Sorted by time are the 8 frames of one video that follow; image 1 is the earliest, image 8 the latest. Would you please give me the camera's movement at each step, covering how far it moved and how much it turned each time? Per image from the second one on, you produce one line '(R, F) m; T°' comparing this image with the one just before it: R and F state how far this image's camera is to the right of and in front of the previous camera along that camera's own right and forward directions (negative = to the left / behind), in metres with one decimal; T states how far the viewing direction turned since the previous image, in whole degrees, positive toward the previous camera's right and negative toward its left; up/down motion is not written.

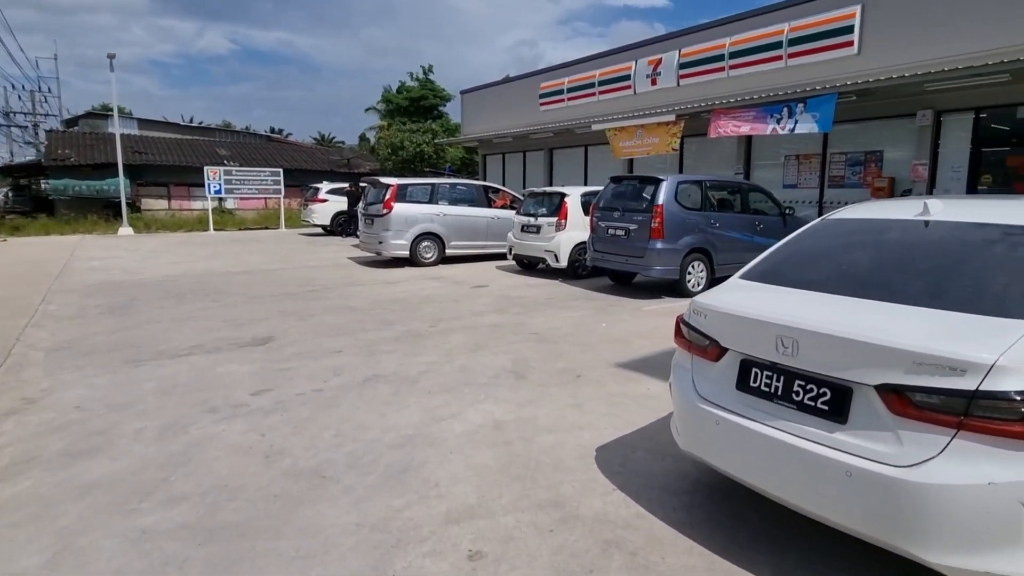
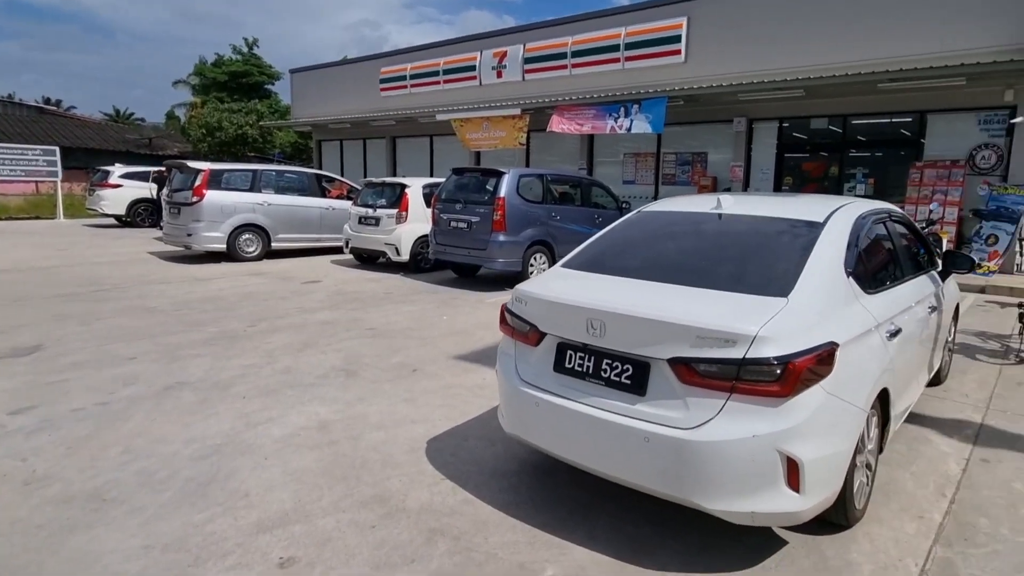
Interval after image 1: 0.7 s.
(+0.1, 0.0) m; +13°
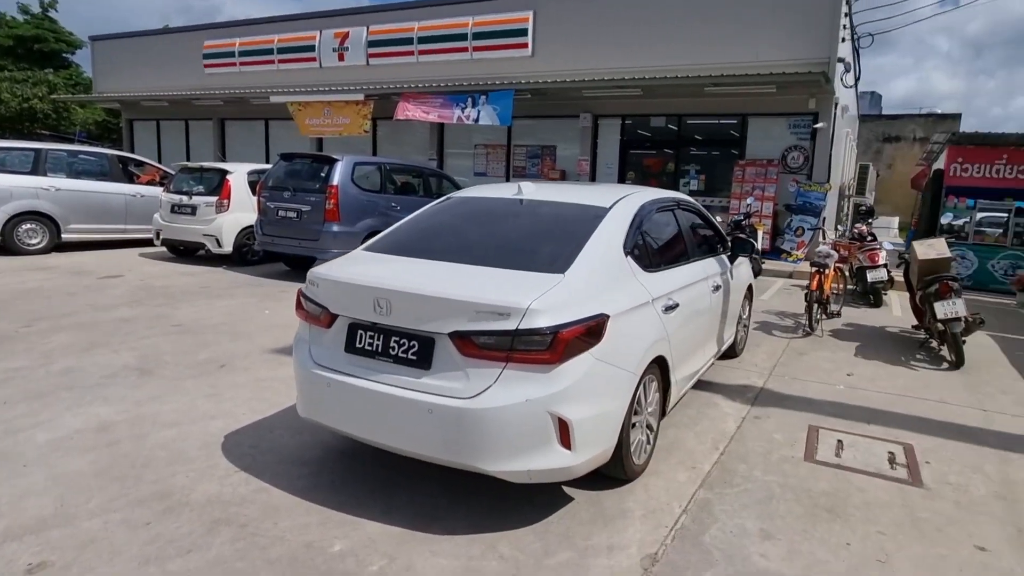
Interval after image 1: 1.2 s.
(+0.3, -0.2) m; +13°
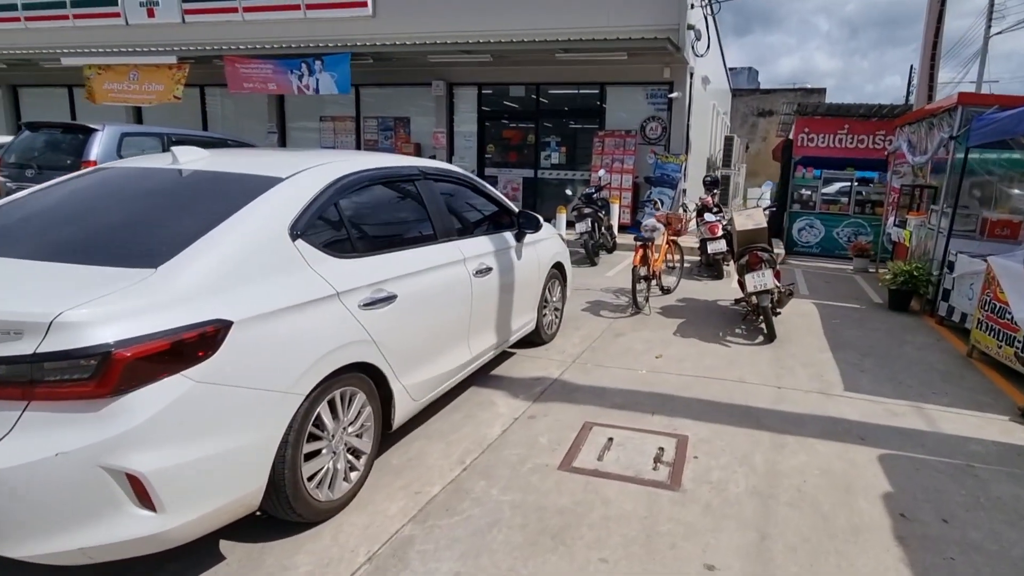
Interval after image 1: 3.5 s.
(+1.2, +0.7) m; +10°
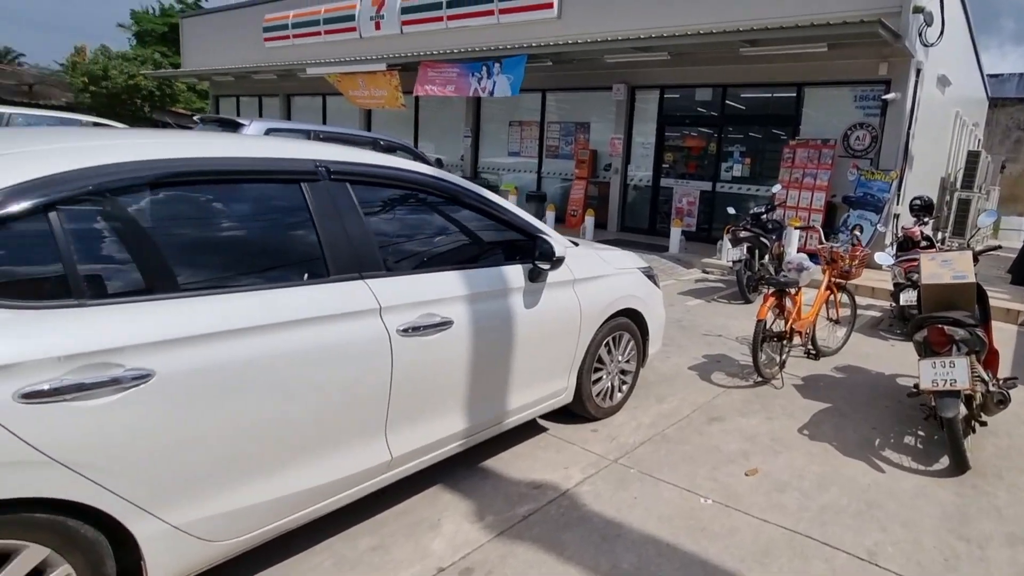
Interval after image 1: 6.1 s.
(+1.0, +1.7) m; -18°
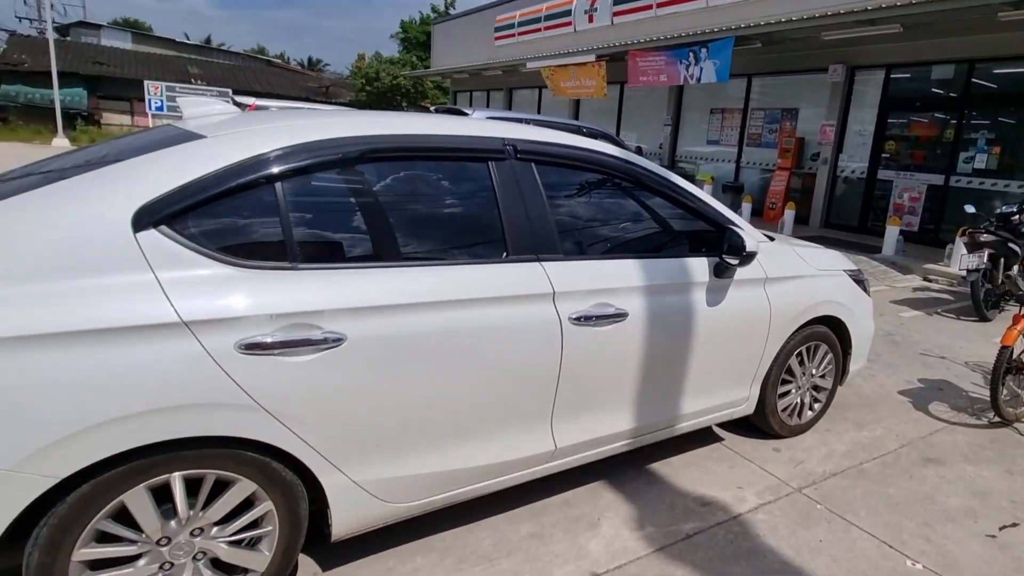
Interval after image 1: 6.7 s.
(-0.1, +0.2) m; -16°
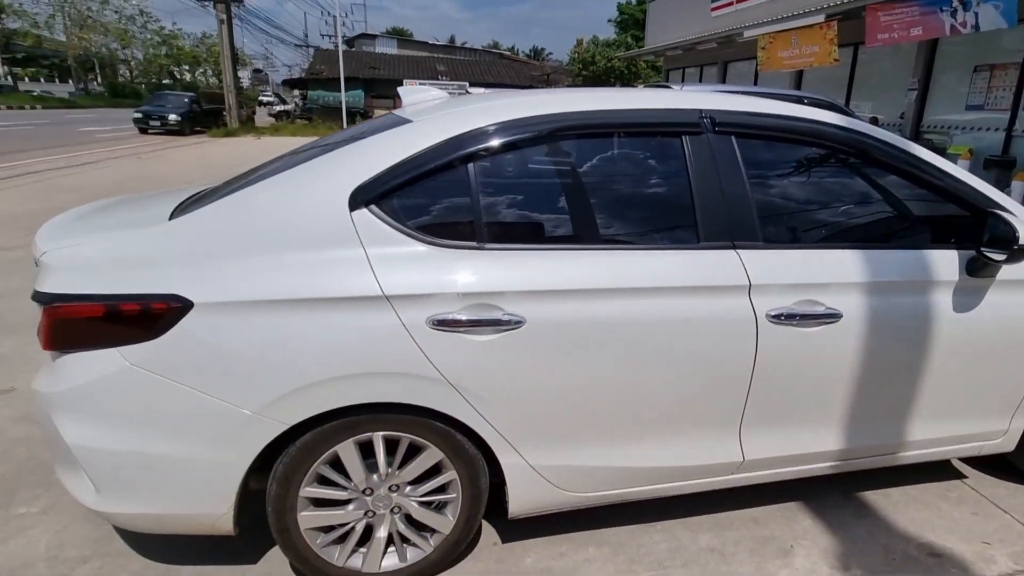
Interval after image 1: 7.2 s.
(0.0, +0.1) m; -18°
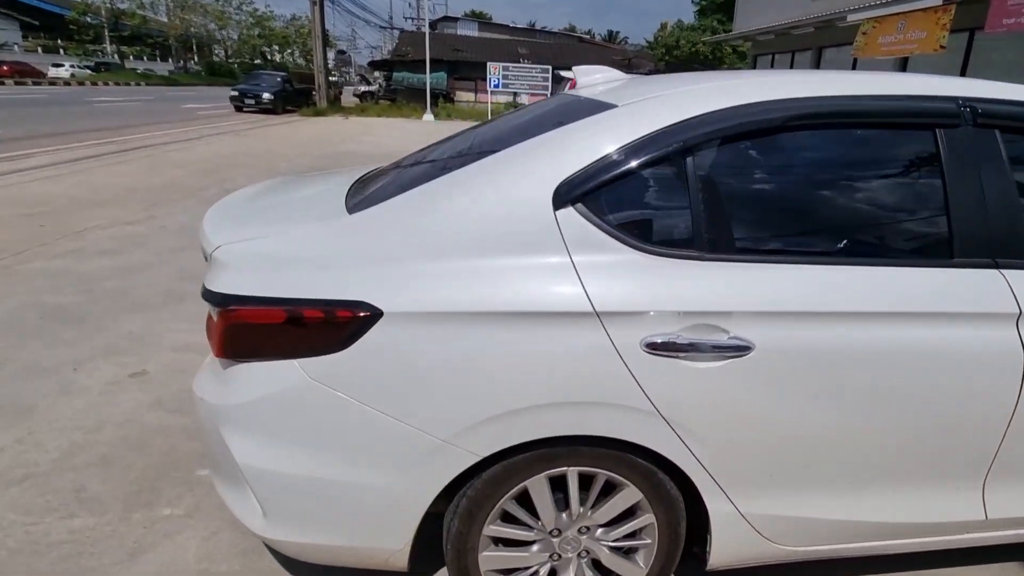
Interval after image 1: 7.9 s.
(-0.5, +0.3) m; -7°
